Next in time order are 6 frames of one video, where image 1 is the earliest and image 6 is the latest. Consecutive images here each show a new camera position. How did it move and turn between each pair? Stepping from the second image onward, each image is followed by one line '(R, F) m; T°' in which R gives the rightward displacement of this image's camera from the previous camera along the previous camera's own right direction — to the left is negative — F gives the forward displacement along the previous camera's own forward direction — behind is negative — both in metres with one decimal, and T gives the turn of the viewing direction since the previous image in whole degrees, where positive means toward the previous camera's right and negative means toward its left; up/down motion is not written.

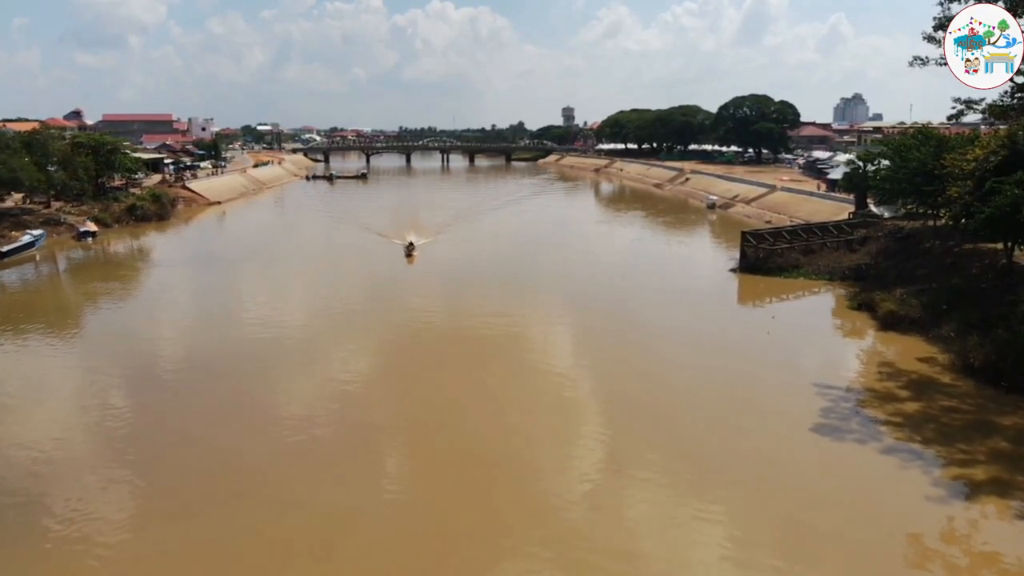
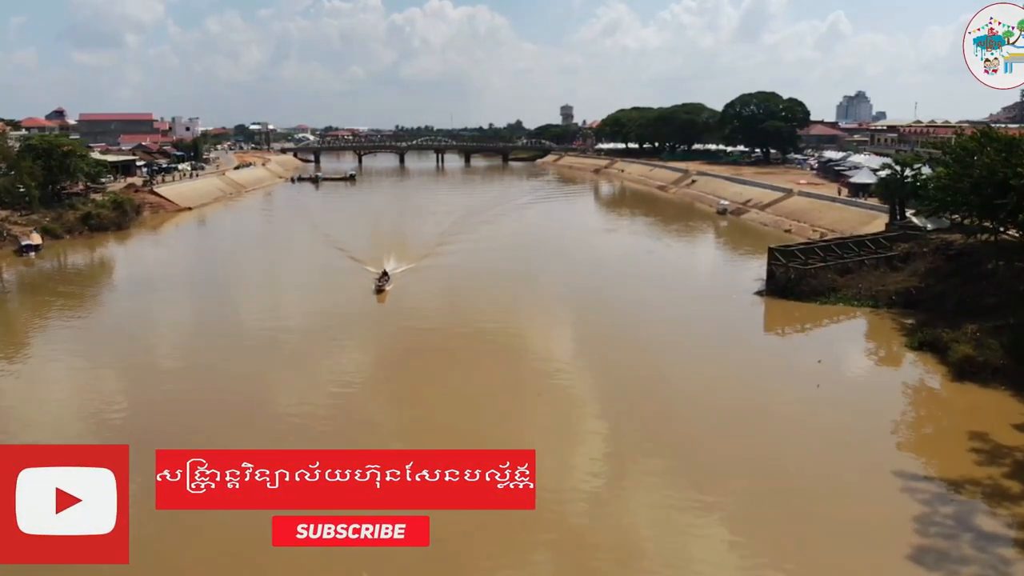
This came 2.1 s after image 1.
(+0.3, +3.2) m; 0°
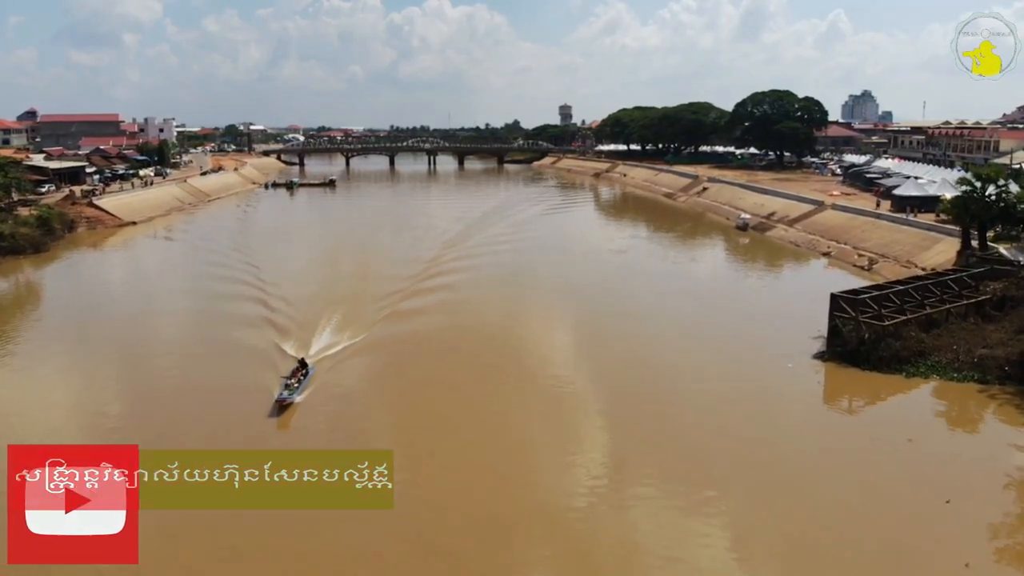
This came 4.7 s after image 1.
(+0.4, +4.9) m; 0°
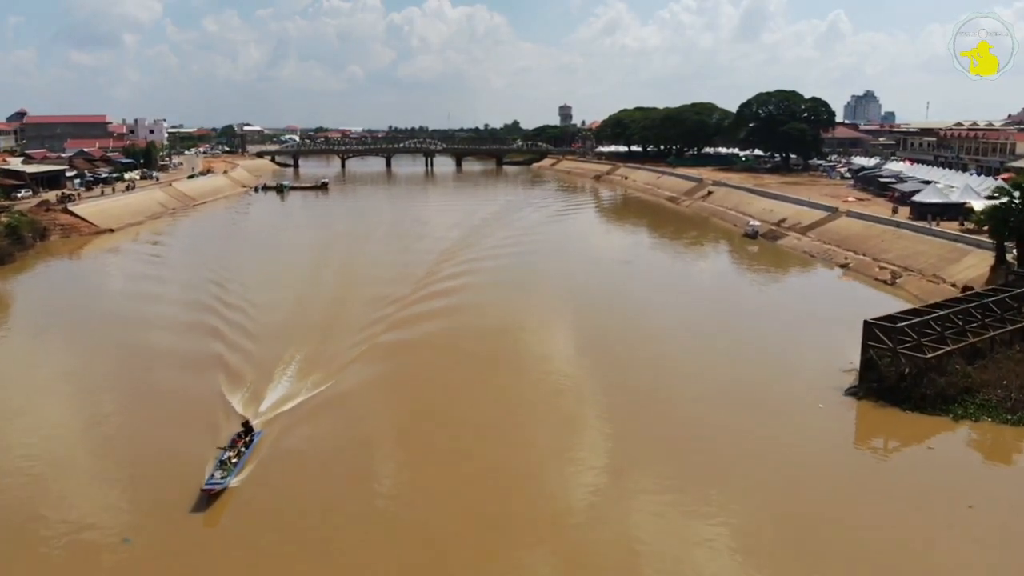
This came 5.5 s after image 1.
(+0.1, +1.7) m; 0°
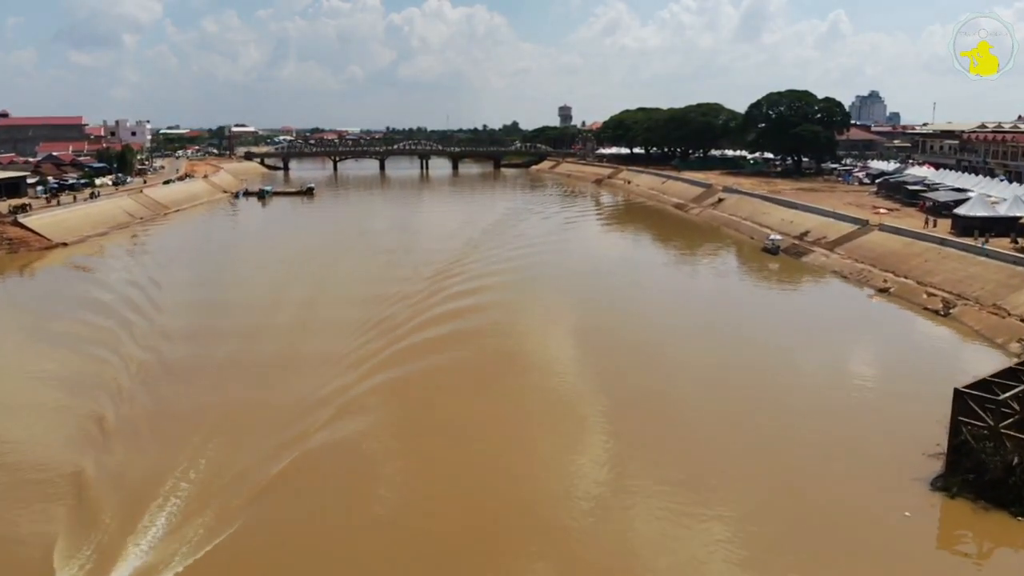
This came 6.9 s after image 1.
(+0.2, +3.1) m; 0°
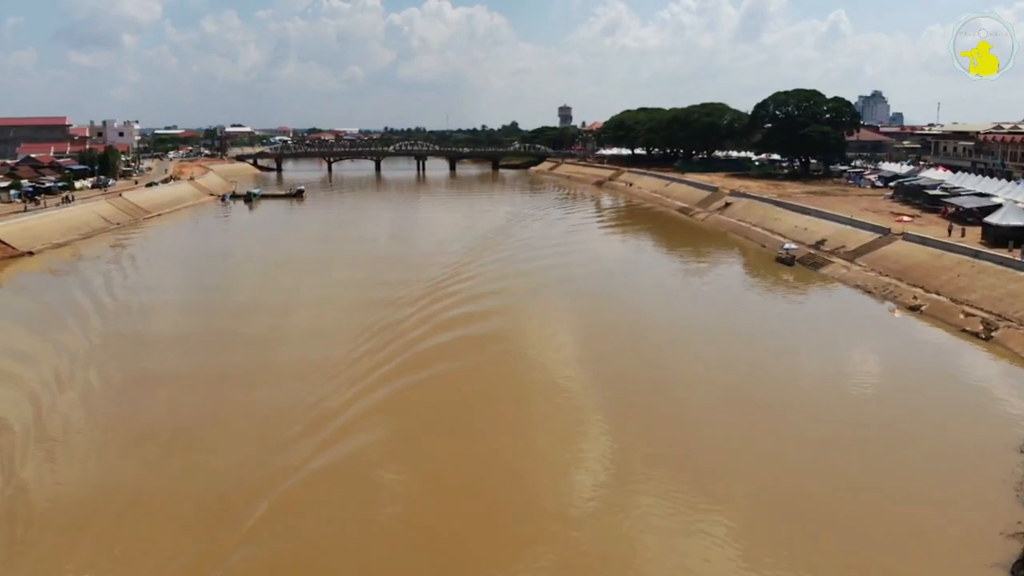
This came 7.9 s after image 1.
(+0.2, +1.9) m; 0°
